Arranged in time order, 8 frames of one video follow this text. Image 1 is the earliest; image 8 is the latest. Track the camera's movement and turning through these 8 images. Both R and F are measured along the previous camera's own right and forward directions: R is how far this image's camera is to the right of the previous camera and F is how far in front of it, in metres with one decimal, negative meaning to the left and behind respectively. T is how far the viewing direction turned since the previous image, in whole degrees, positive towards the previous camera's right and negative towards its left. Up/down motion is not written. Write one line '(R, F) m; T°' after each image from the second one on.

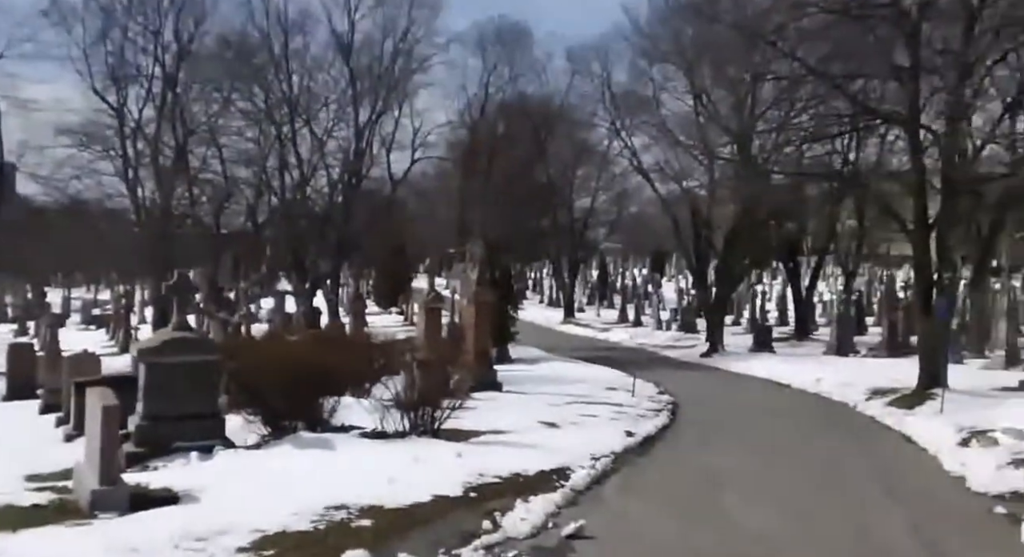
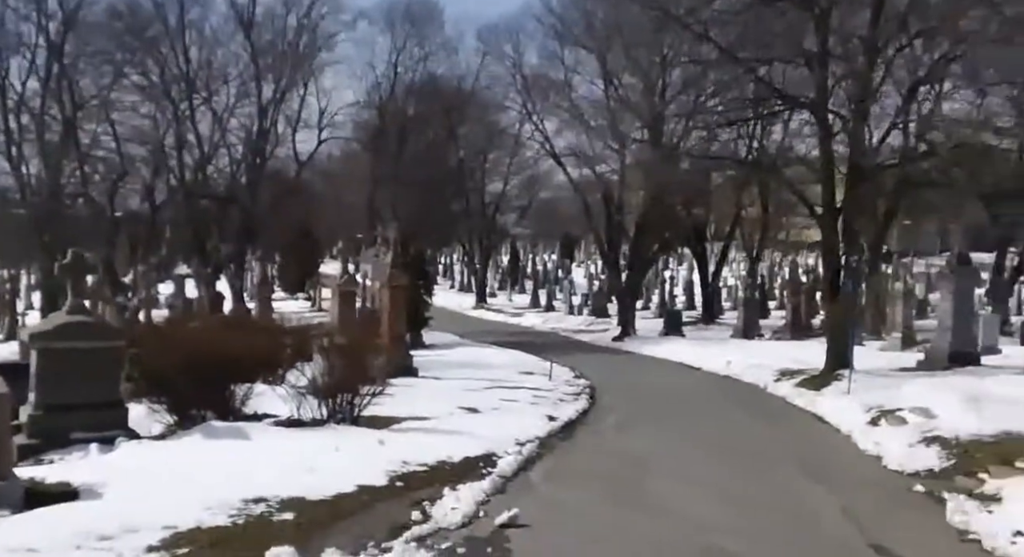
(-0.1, +0.5) m; +4°
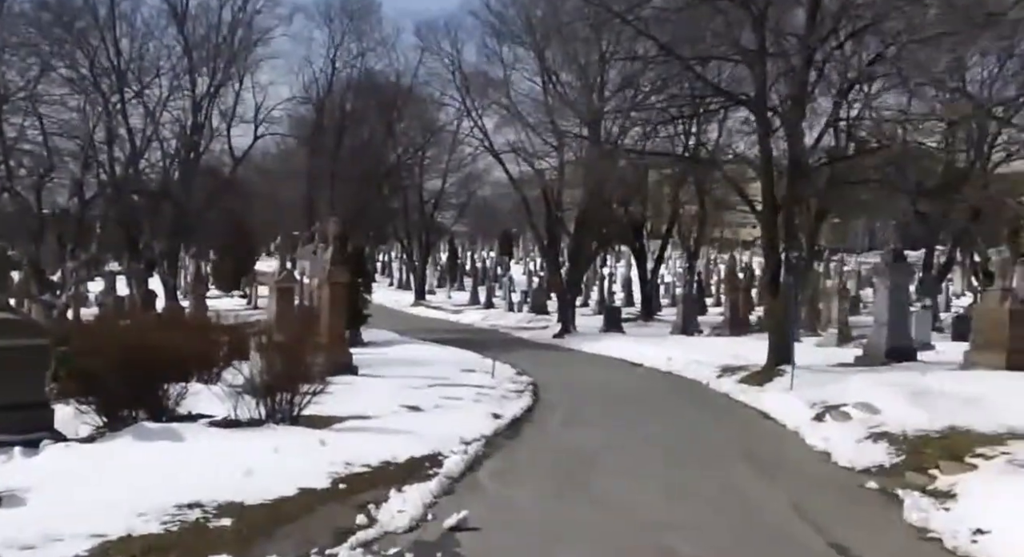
(-0.1, +0.4) m; +2°
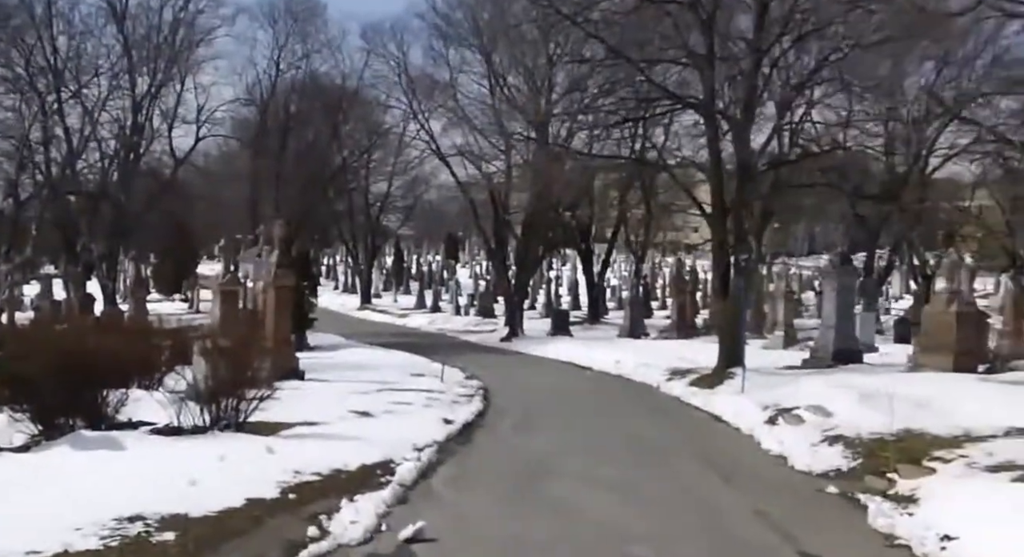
(-0.1, +0.3) m; +2°
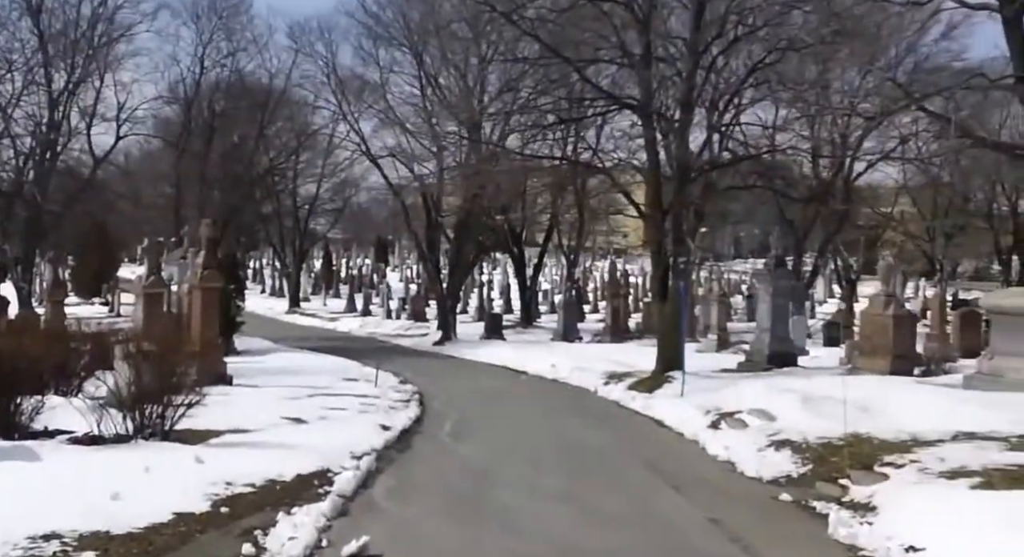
(-0.1, +0.6) m; +3°
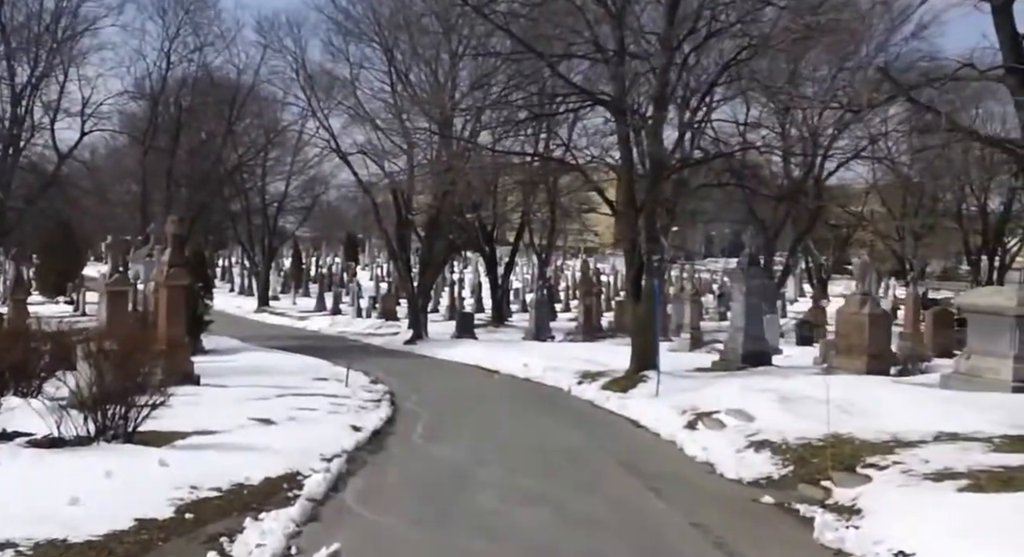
(0.0, +0.4) m; +1°
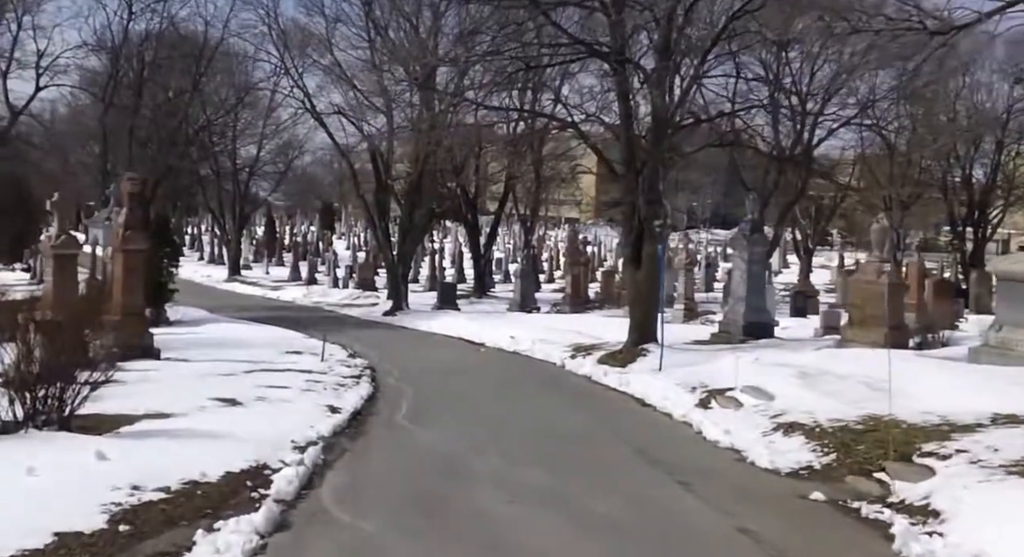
(-0.2, +1.9) m; +1°
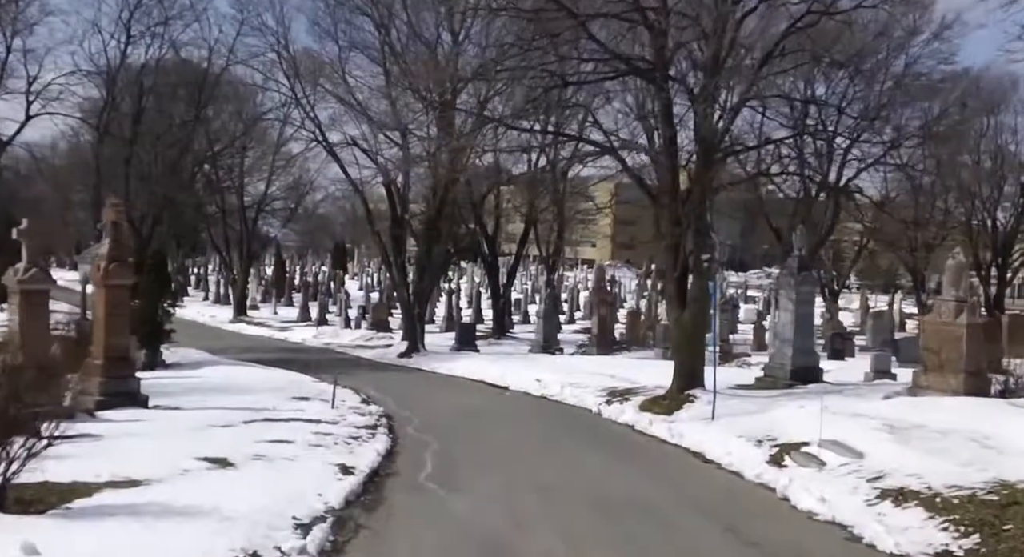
(-0.3, +2.4) m; 0°
